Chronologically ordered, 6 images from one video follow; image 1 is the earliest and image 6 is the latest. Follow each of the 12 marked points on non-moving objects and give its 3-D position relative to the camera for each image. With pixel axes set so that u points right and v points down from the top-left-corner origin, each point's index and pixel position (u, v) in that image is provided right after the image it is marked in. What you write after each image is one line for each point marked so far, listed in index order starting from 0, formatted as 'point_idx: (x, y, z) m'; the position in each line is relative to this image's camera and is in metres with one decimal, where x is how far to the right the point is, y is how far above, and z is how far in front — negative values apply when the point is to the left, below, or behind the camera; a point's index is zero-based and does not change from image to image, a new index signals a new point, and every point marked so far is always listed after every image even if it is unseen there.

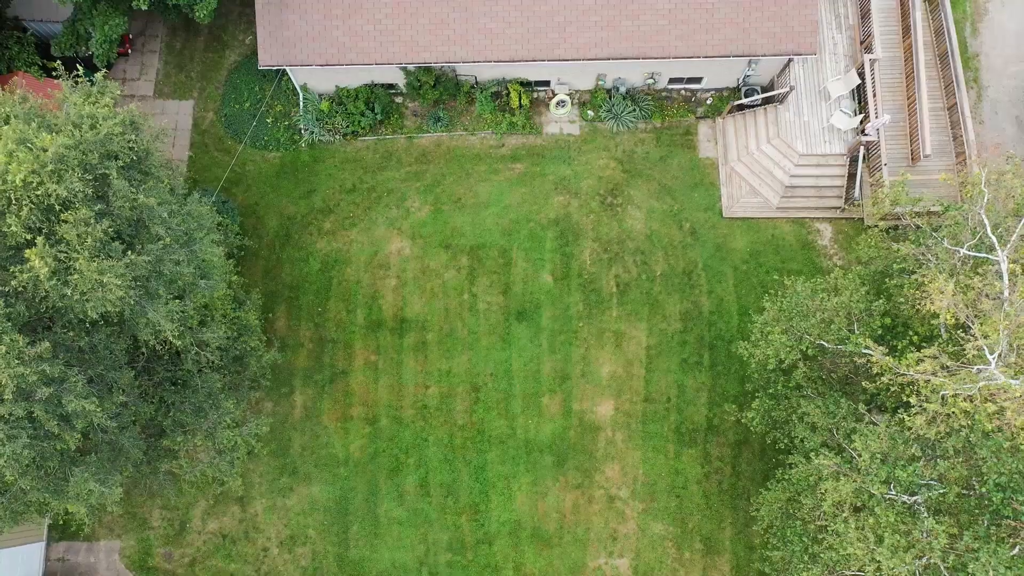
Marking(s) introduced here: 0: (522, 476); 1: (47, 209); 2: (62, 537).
0: (+0.2, -4.7, +20.0) m
1: (-6.7, +1.2, +11.7) m
2: (-10.9, -6.0, +19.5) m
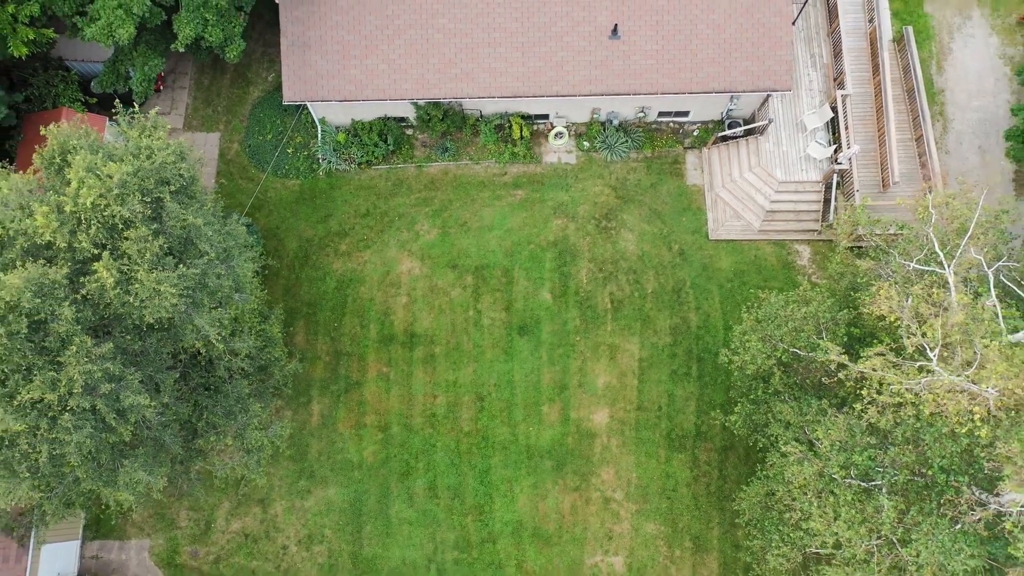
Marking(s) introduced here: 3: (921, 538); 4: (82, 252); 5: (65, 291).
0: (+0.3, -5.1, +21.5) m
1: (-6.6, +1.0, +13.4) m
2: (-10.9, -6.5, +21.0) m
3: (+6.1, -3.7, +12.1) m
4: (-7.0, +0.6, +13.0) m
5: (-7.2, 0.0, +12.9) m
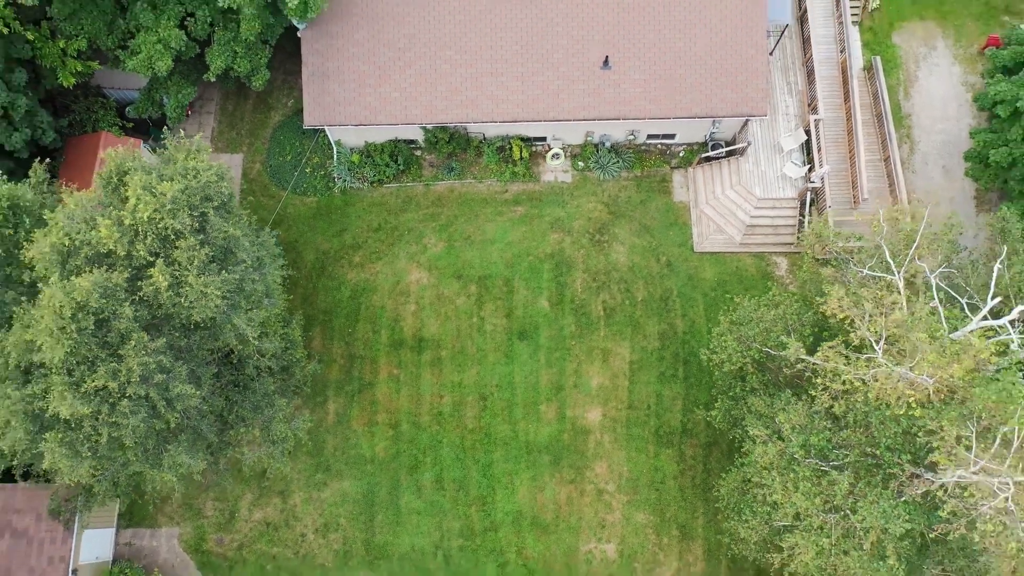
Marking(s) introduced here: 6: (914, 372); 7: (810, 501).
0: (+0.3, -5.4, +23.3) m
1: (-6.6, +0.9, +15.3) m
2: (-10.8, -6.7, +22.8) m
3: (+6.1, -3.8, +13.9) m
4: (-7.0, +0.5, +15.0) m
5: (-7.1, -0.1, +14.8) m
6: (+7.0, -1.5, +13.9) m
7: (+5.4, -3.8, +14.5) m
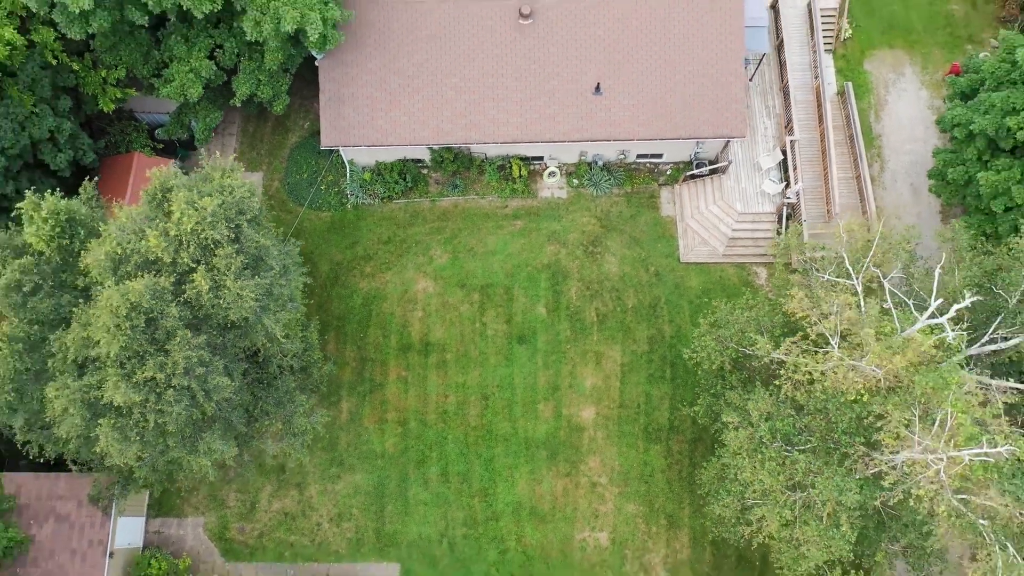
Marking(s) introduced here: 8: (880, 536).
0: (+0.3, -5.6, +25.2) m
1: (-6.6, +0.9, +17.3) m
2: (-10.8, -6.9, +24.6) m
3: (+6.1, -3.8, +15.8) m
4: (-7.0, +0.5, +17.0) m
5: (-7.2, -0.2, +16.8) m
6: (+6.9, -1.5, +15.8) m
7: (+5.4, -3.9, +16.4) m
8: (+7.8, -5.3, +16.8) m
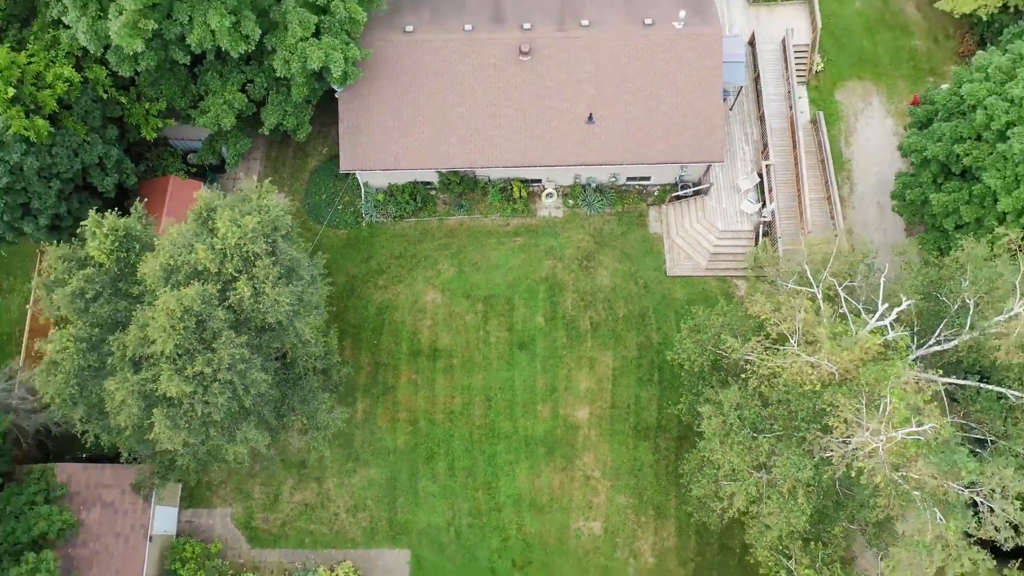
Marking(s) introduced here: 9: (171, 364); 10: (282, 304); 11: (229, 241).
0: (+0.3, -5.9, +27.5) m
1: (-6.6, +0.7, +19.8) m
2: (-10.8, -7.3, +26.9) m
3: (+6.2, -3.9, +18.2) m
4: (-6.9, +0.3, +19.5) m
5: (-7.1, -0.3, +19.3) m
6: (+7.0, -1.6, +18.3) m
7: (+5.4, -4.0, +18.8) m
8: (+7.8, -5.4, +19.2) m
9: (-7.9, -1.8, +18.6) m
10: (-5.6, -0.4, +19.6) m
11: (-6.8, +1.1, +19.3) m
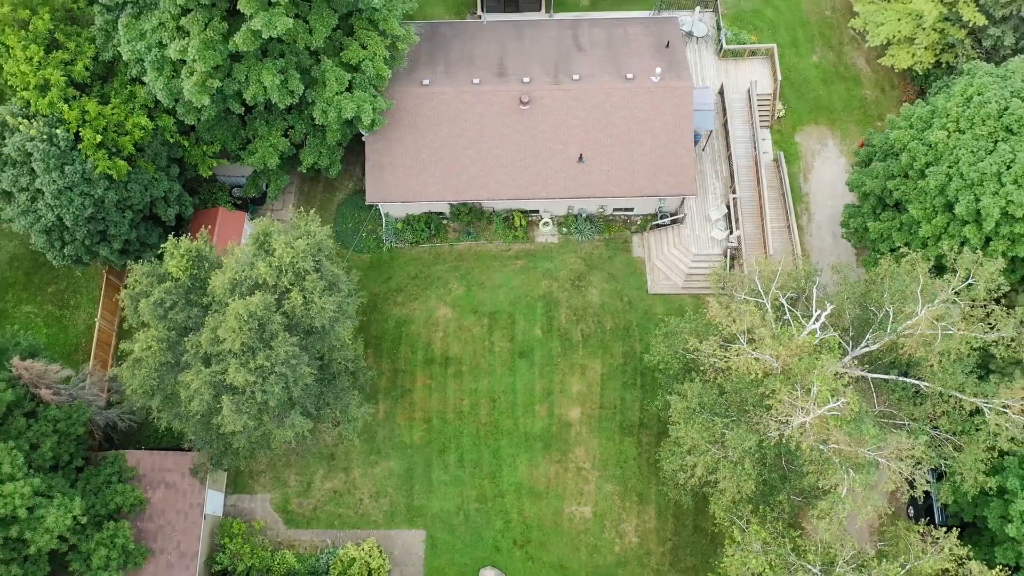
0: (+0.4, -6.6, +31.7) m
1: (-6.6, +0.4, +24.3) m
2: (-10.7, -7.9, +31.1) m
3: (+6.2, -4.2, +22.4) m
4: (-6.9, 0.0, +23.9) m
5: (-7.1, -0.6, +23.7) m
6: (+7.0, -1.9, +22.6) m
7: (+5.4, -4.3, +23.0) m
8: (+7.9, -5.7, +23.4) m
9: (-7.9, -2.0, +23.0) m
10: (-5.6, -0.7, +24.0) m
11: (-6.8, +0.8, +23.8) m
